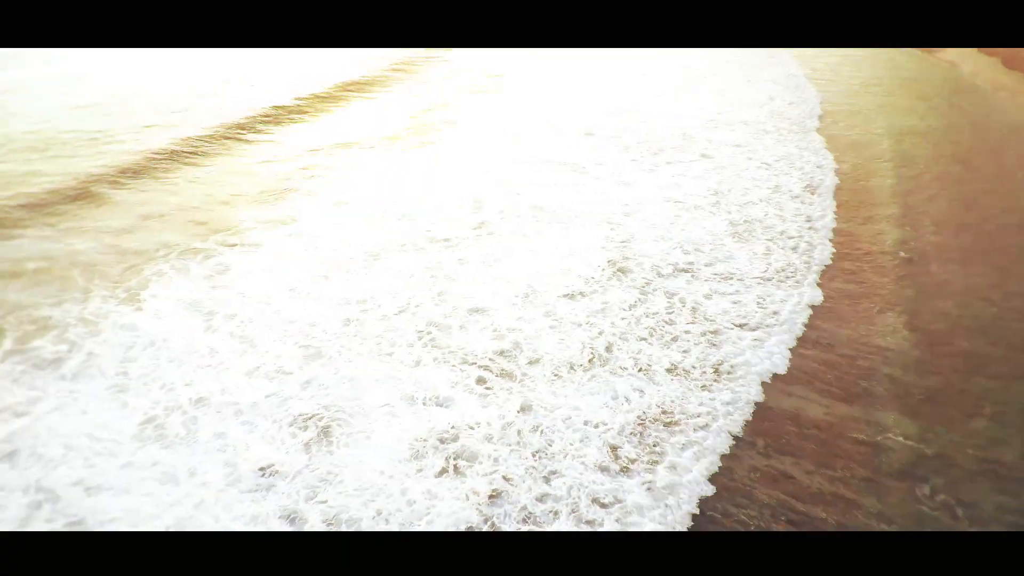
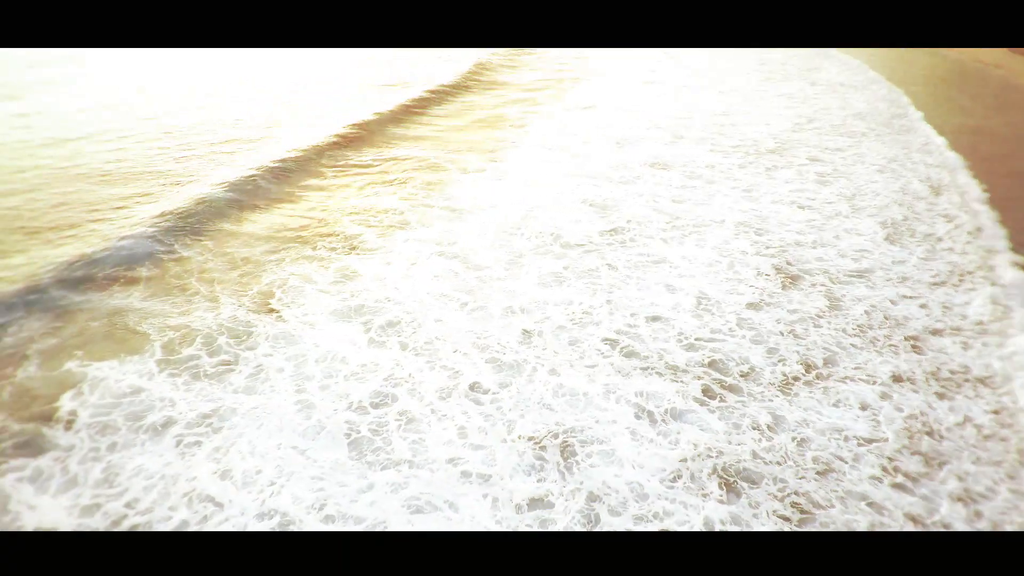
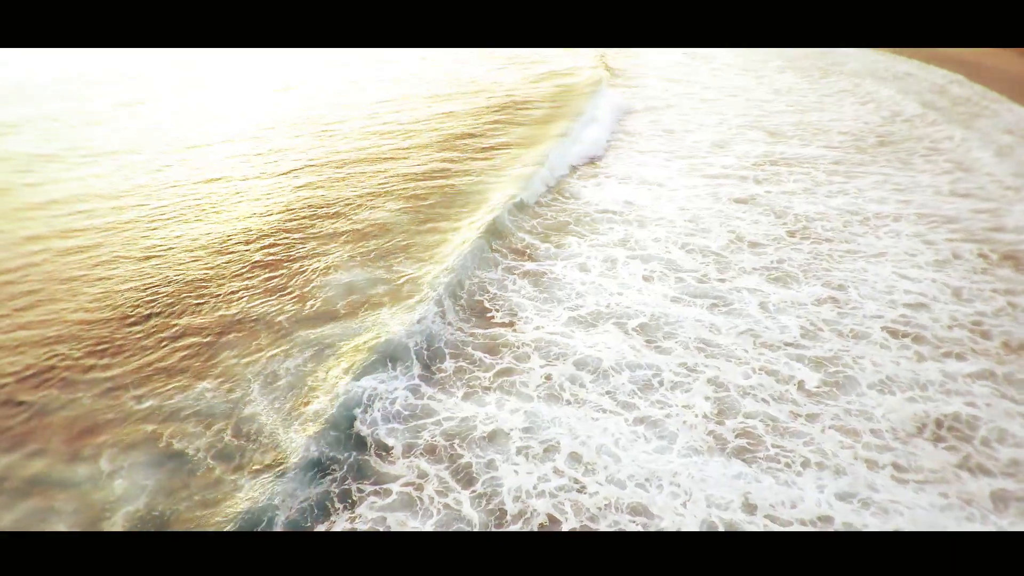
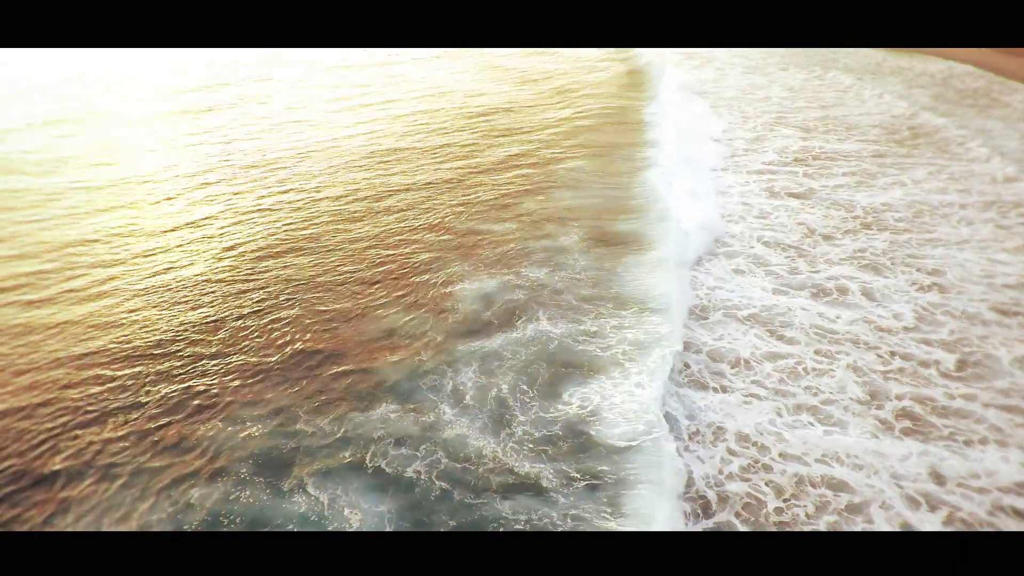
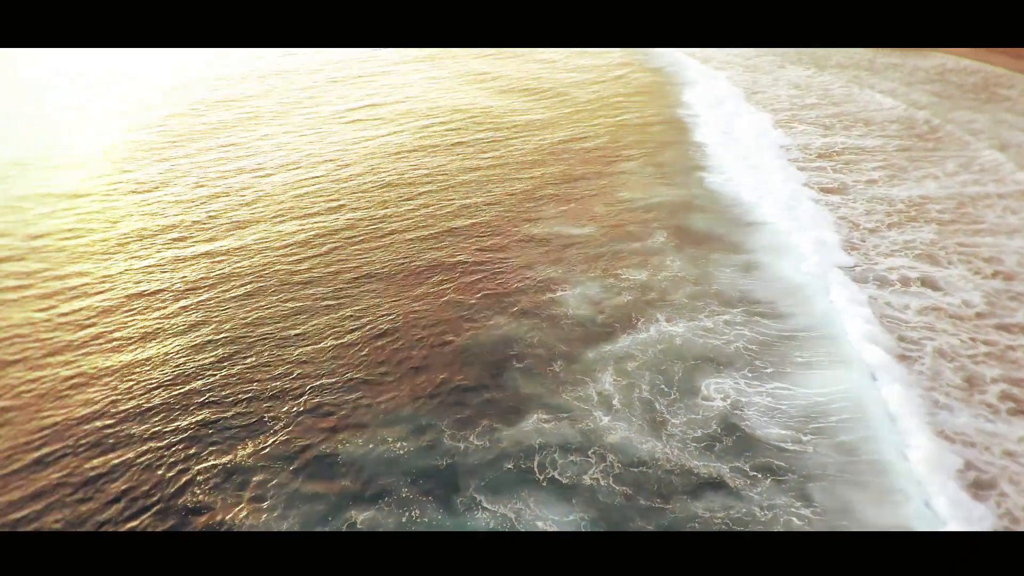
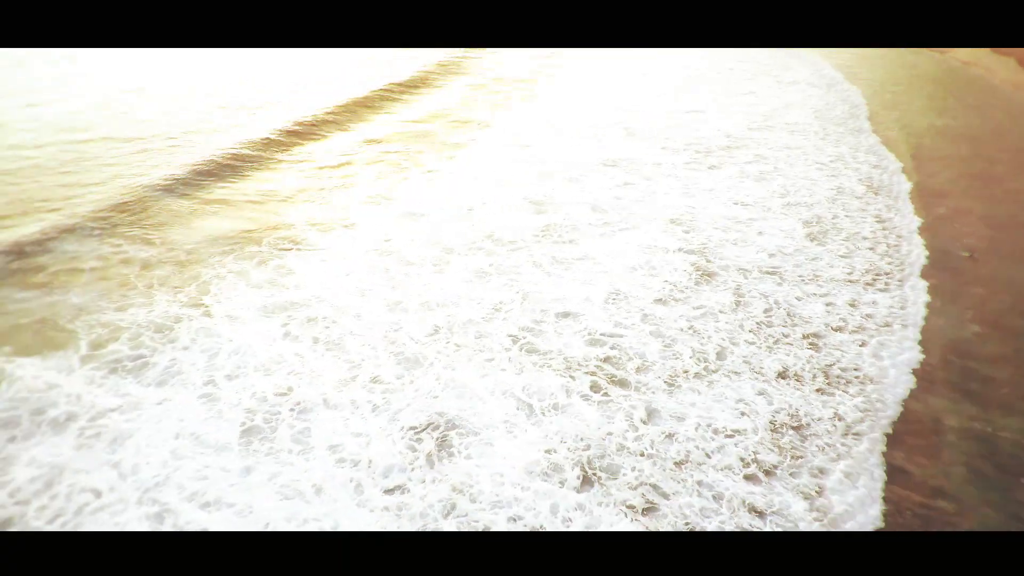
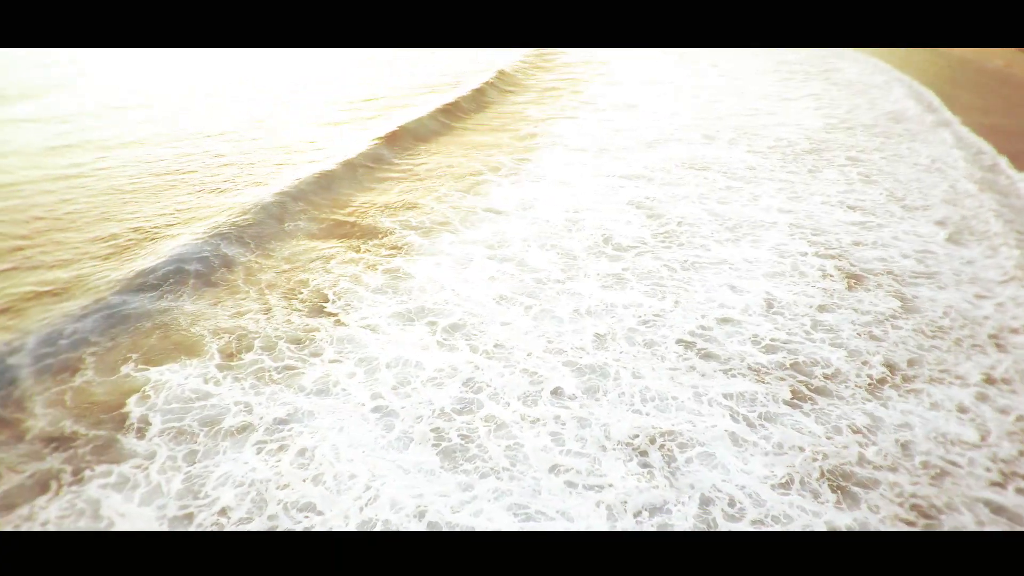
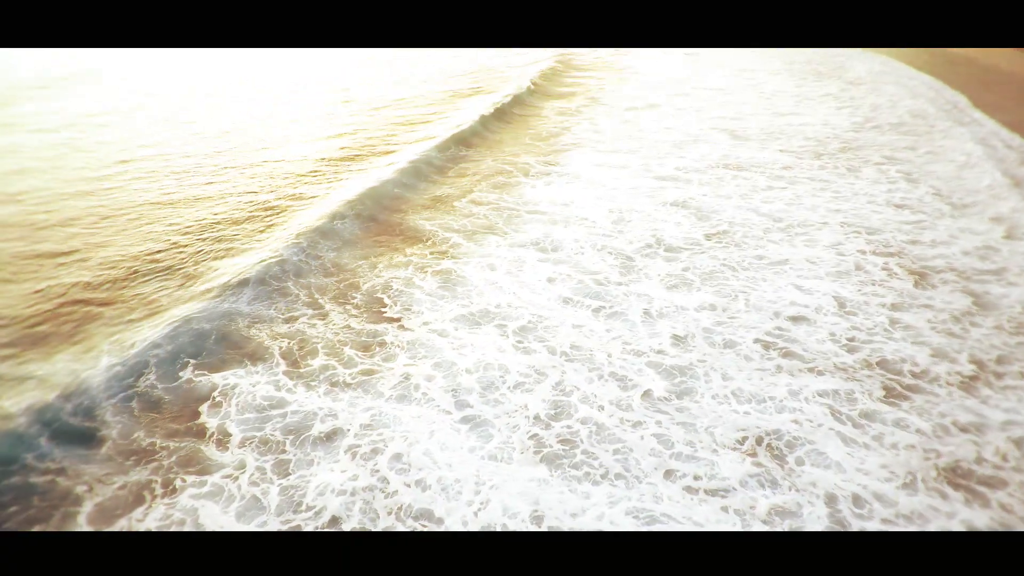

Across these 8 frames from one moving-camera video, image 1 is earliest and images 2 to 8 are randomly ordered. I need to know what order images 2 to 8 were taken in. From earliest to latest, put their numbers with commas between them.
6, 2, 7, 8, 3, 4, 5
